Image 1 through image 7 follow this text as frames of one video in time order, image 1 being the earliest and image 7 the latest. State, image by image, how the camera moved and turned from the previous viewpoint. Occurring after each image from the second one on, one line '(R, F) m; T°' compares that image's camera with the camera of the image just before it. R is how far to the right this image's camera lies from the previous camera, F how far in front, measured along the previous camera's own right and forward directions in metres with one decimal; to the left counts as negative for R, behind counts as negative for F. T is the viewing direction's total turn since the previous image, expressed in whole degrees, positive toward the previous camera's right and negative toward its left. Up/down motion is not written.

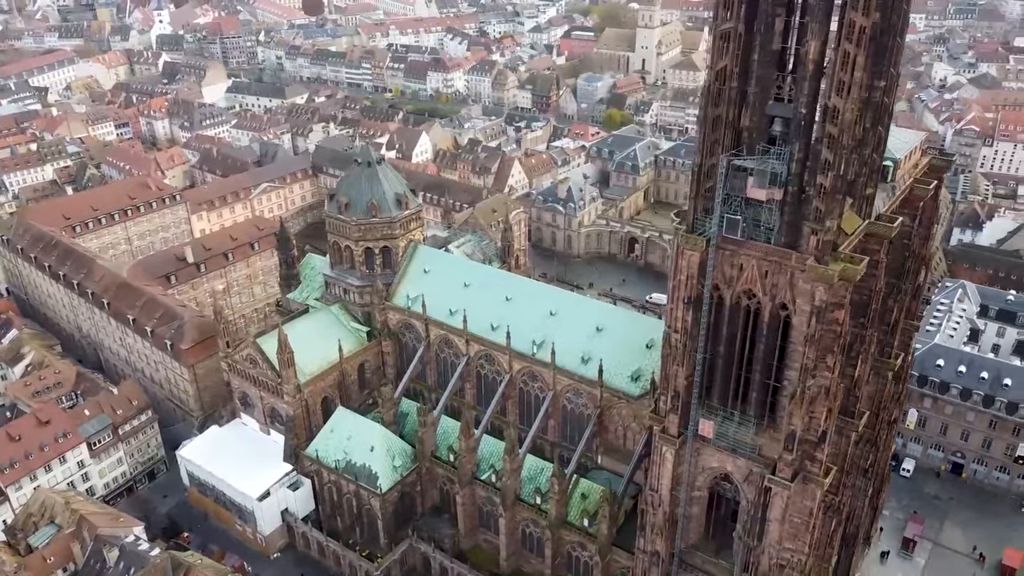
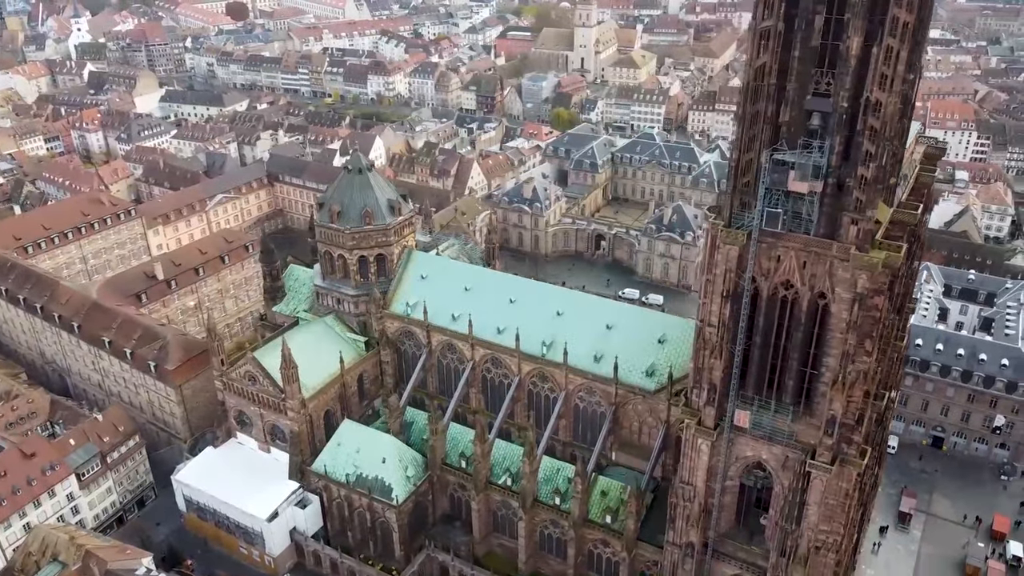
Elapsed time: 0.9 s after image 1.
(-5.2, +0.4) m; +5°
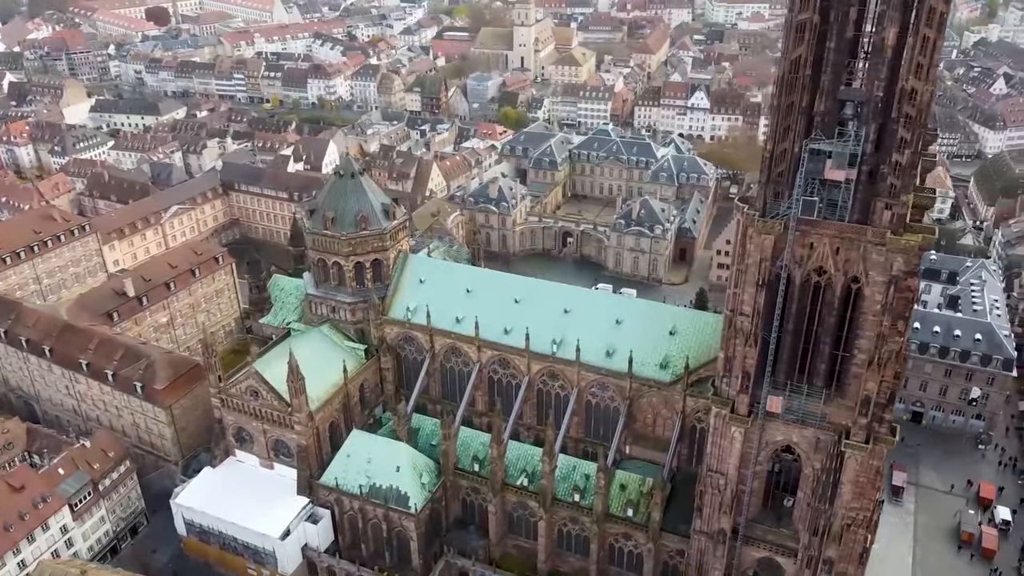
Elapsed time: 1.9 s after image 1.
(-5.2, +0.5) m; +5°
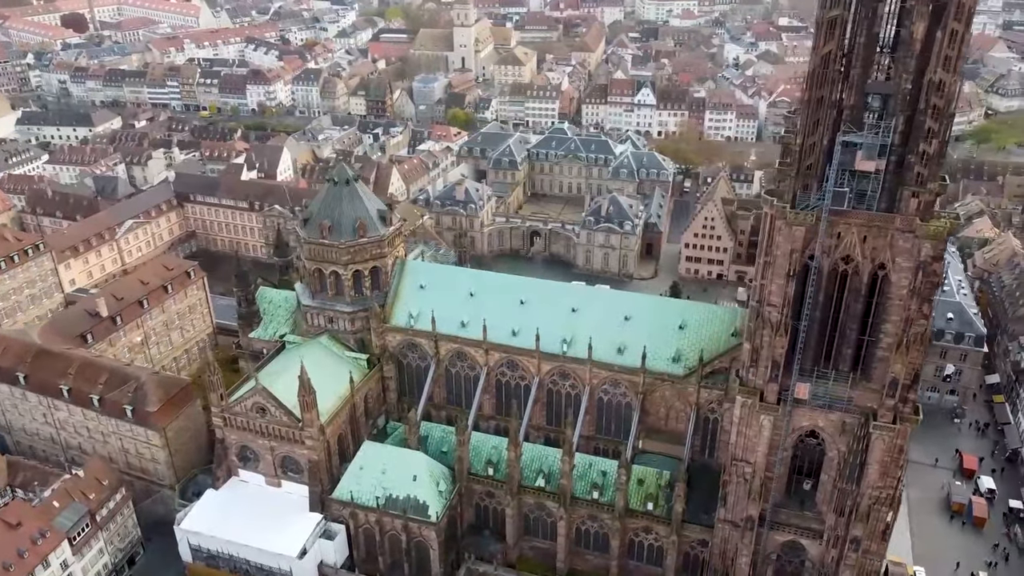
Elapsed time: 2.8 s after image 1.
(-5.1, +0.4) m; +5°
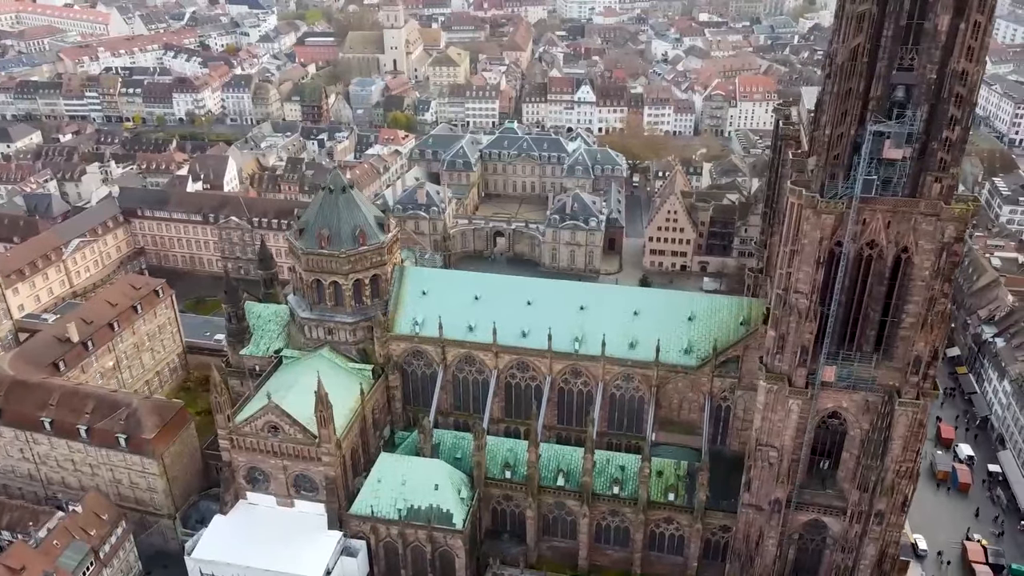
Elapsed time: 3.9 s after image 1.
(-5.9, +0.5) m; +6°
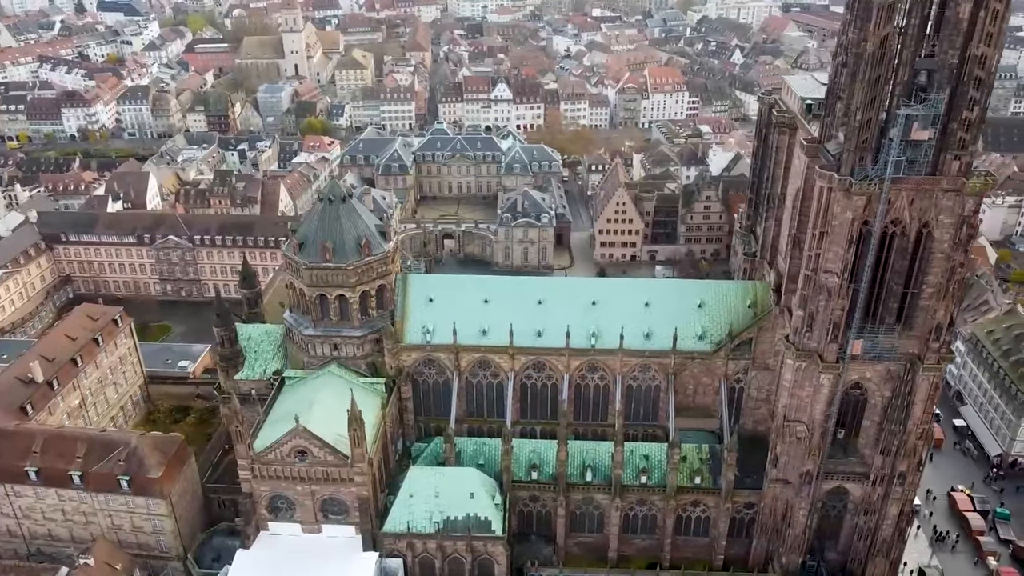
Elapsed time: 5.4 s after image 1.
(-8.4, +0.9) m; +8°
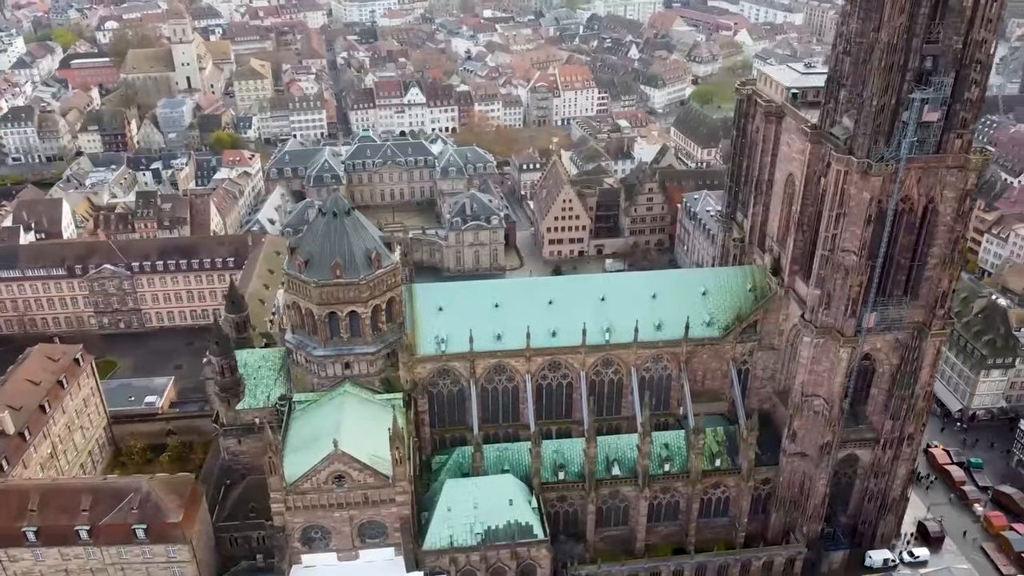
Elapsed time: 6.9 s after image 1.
(-8.5, +0.9) m; +8°
